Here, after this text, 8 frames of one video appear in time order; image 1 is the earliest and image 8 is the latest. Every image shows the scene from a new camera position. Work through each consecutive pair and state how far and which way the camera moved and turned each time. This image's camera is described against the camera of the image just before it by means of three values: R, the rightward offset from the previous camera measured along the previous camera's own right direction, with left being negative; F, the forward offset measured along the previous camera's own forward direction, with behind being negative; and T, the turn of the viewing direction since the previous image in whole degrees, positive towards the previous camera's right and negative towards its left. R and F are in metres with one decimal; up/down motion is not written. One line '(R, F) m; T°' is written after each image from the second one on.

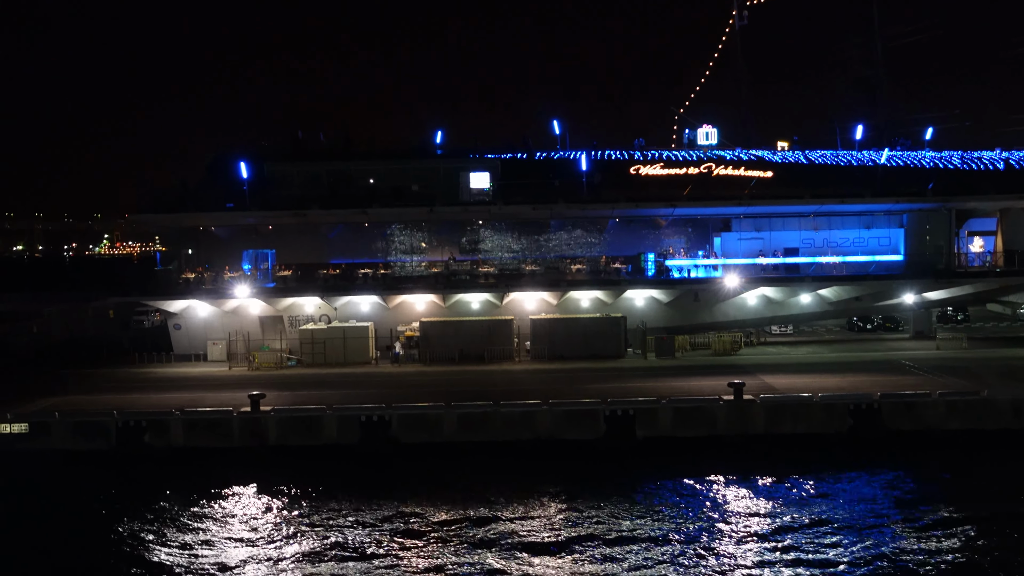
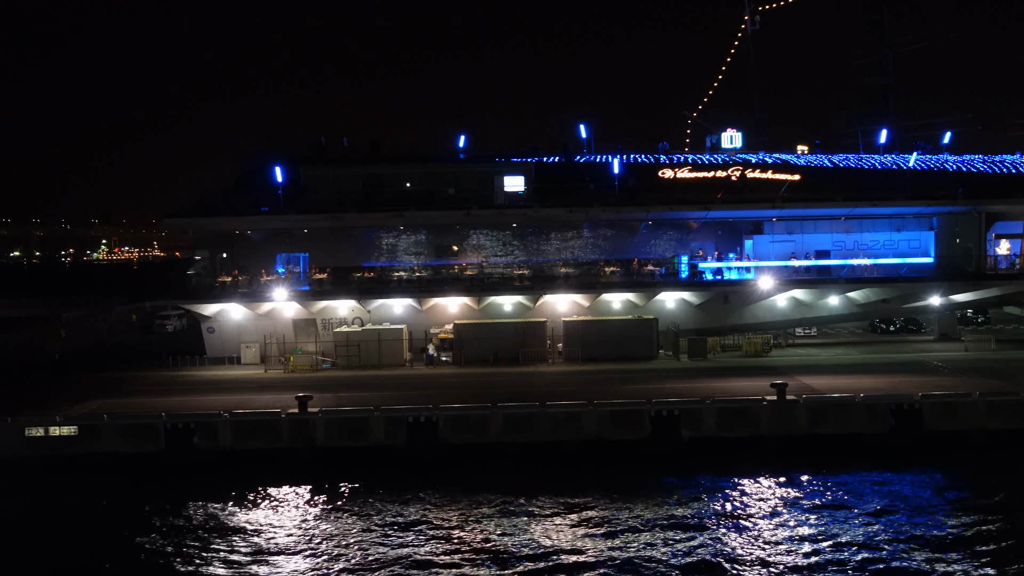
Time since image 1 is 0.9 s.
(-1.4, -0.2) m; 0°
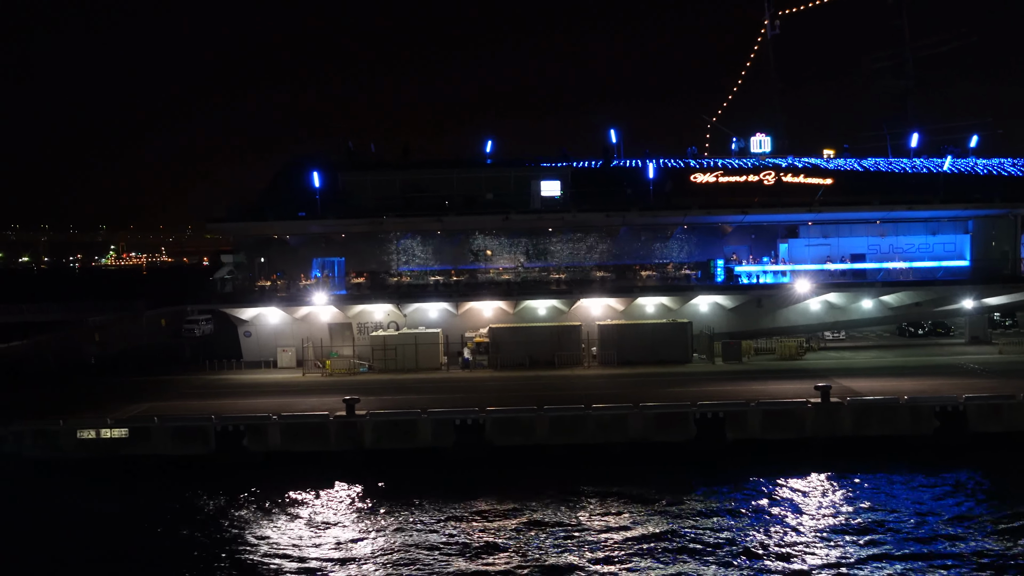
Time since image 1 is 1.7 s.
(-1.2, -0.2) m; -1°
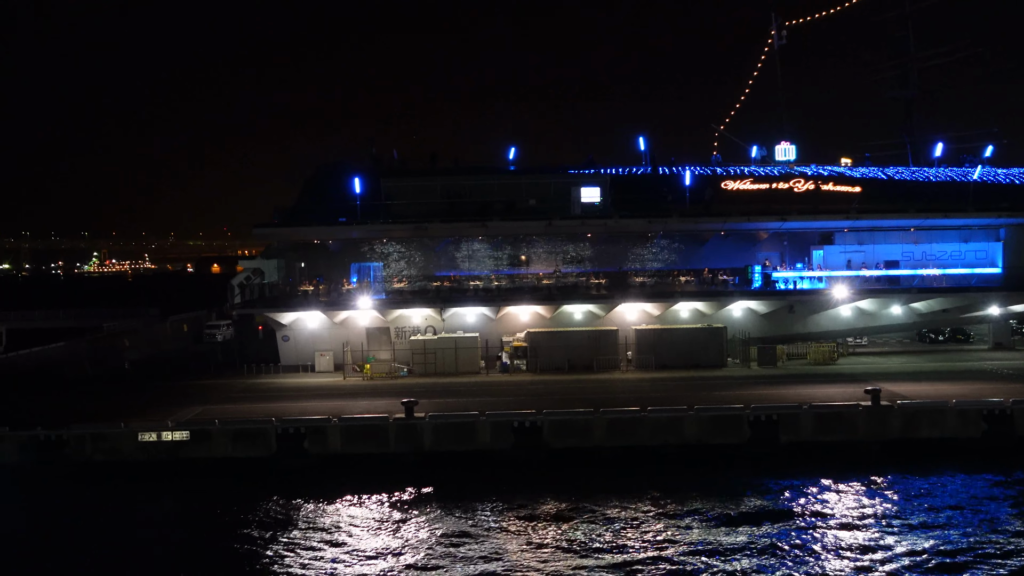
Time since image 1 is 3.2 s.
(-2.1, -0.3) m; +1°
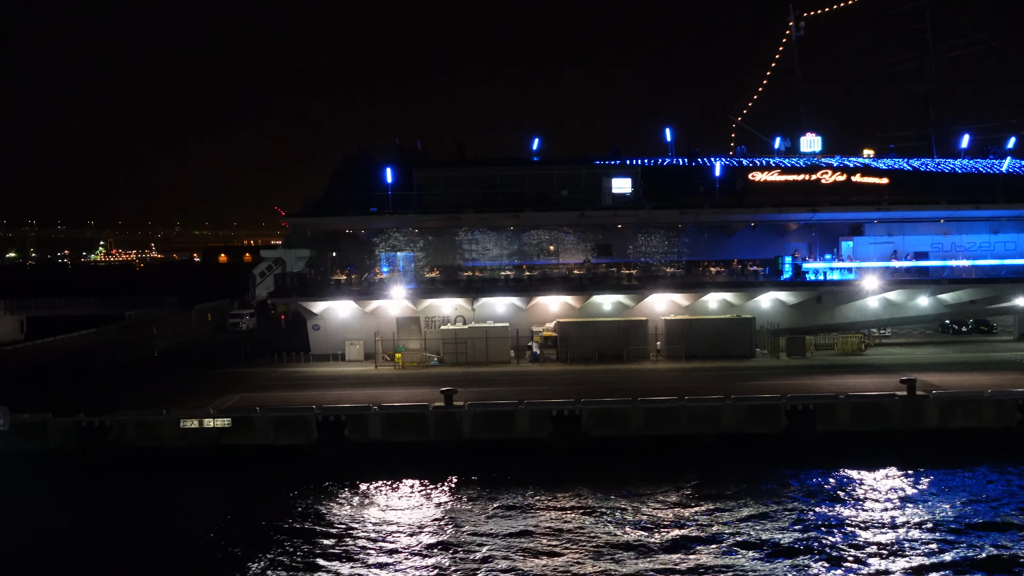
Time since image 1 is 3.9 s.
(-1.1, -0.2) m; 0°
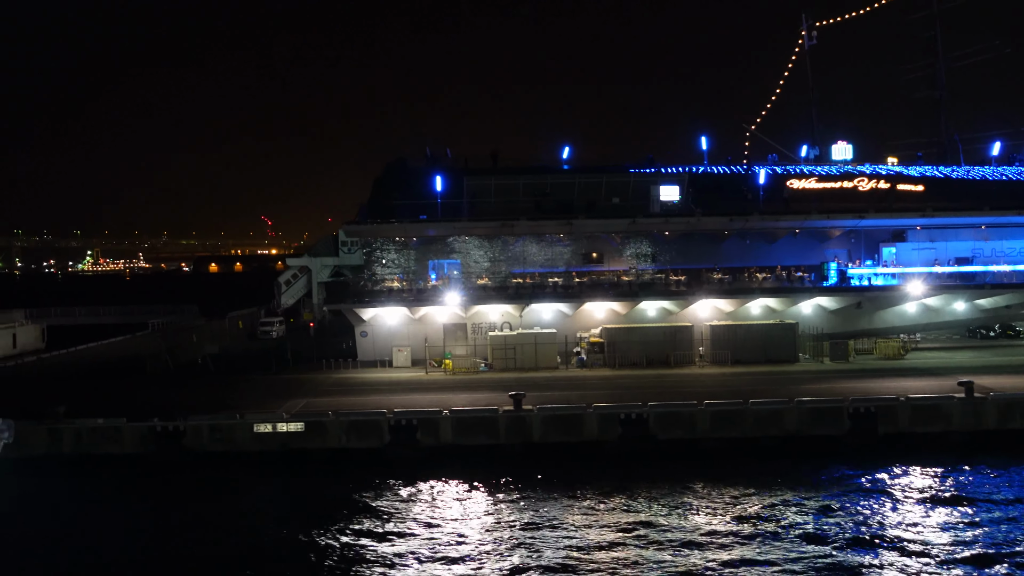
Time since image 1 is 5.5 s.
(-2.4, -0.4) m; +1°
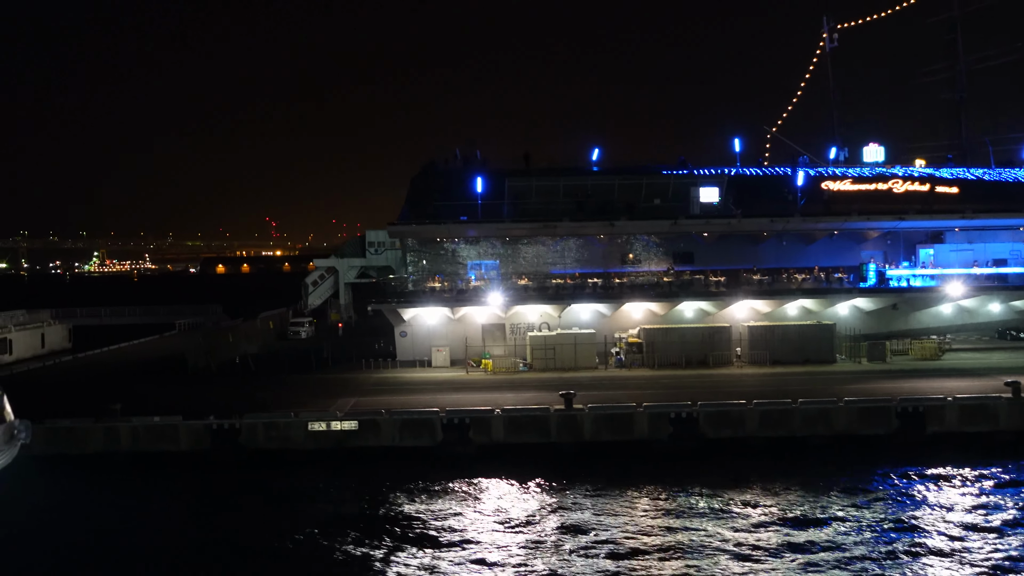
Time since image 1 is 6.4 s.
(-1.5, -0.3) m; 0°
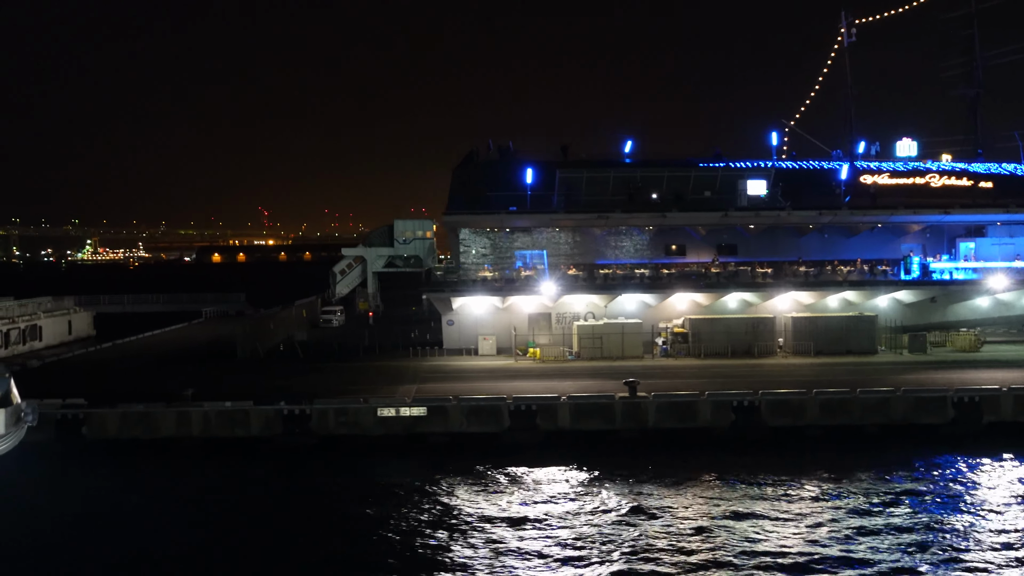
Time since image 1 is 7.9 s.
(-2.3, -0.4) m; 0°
